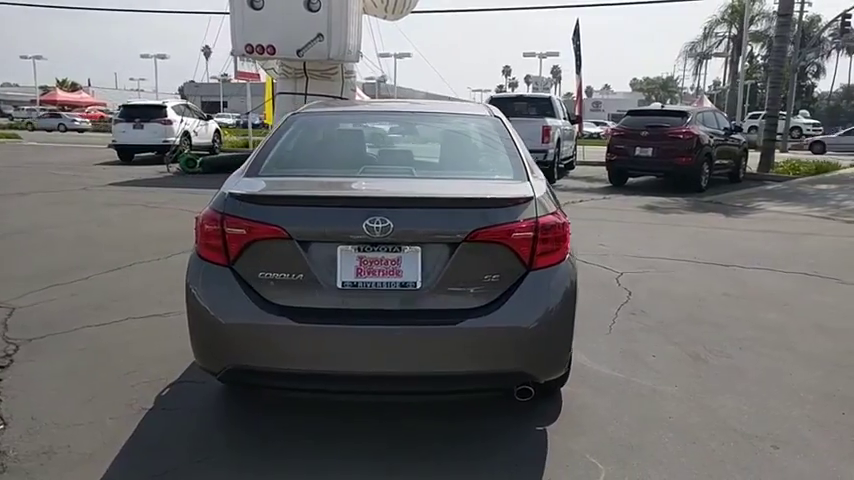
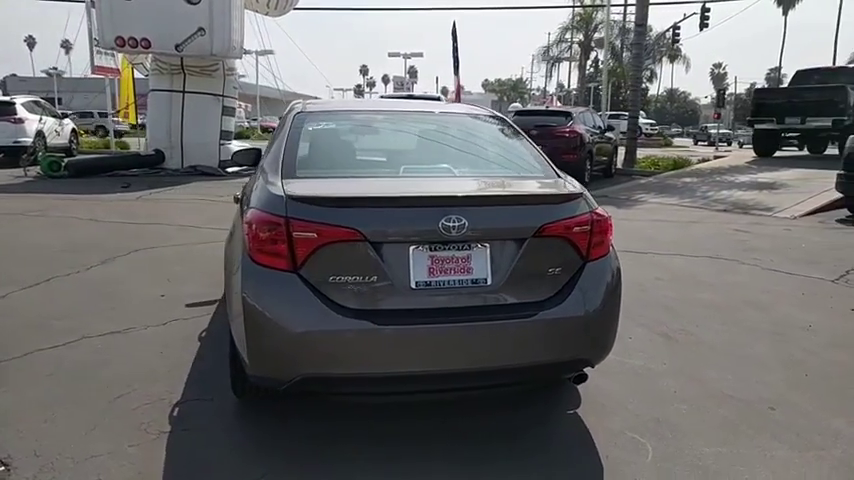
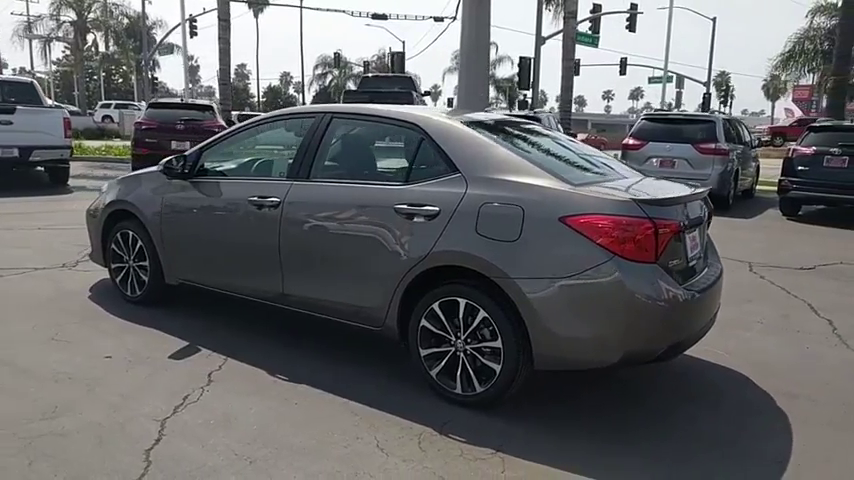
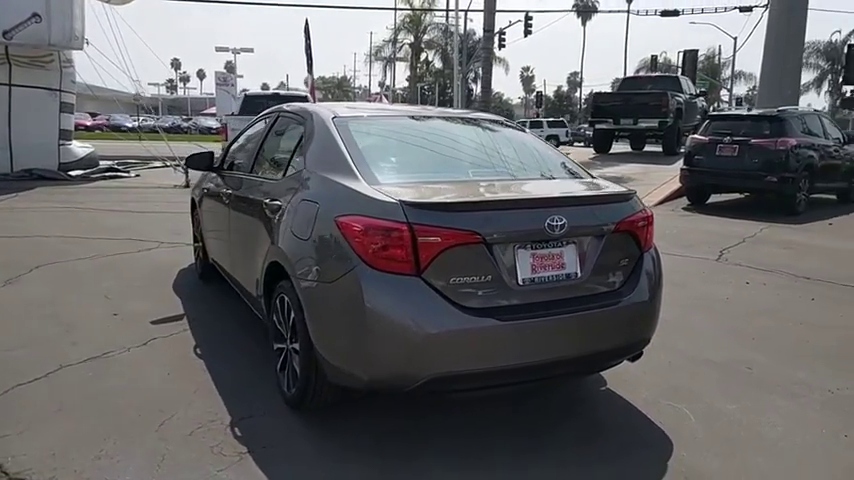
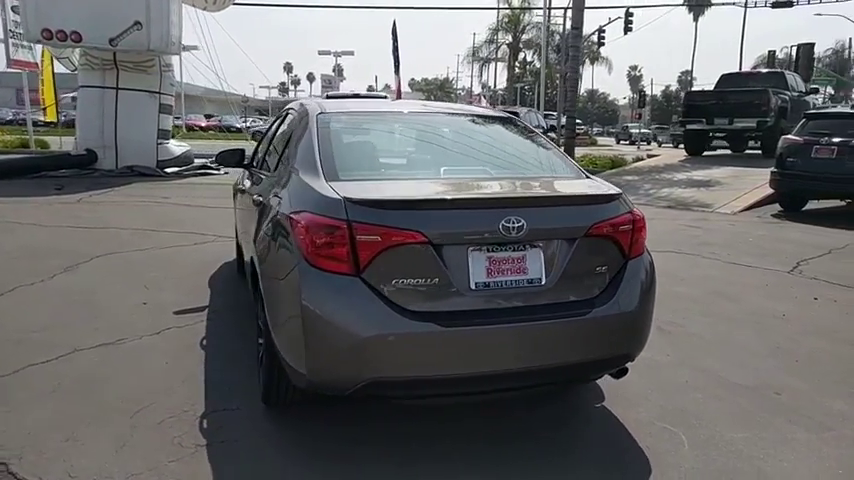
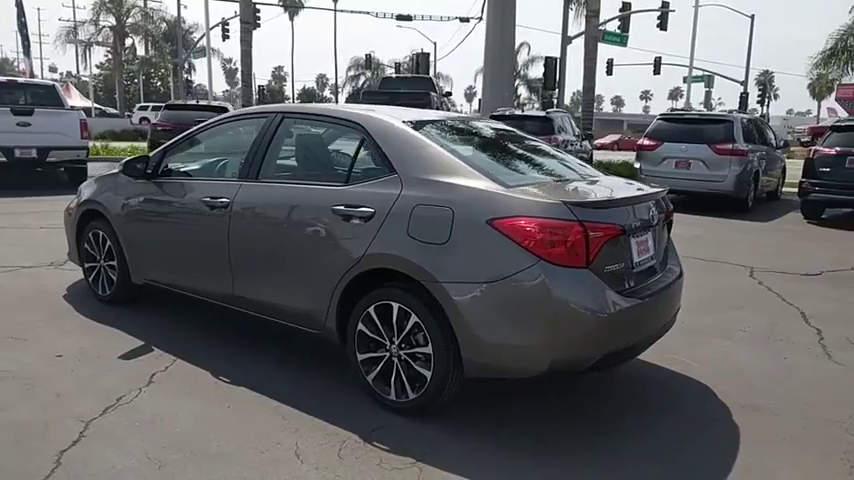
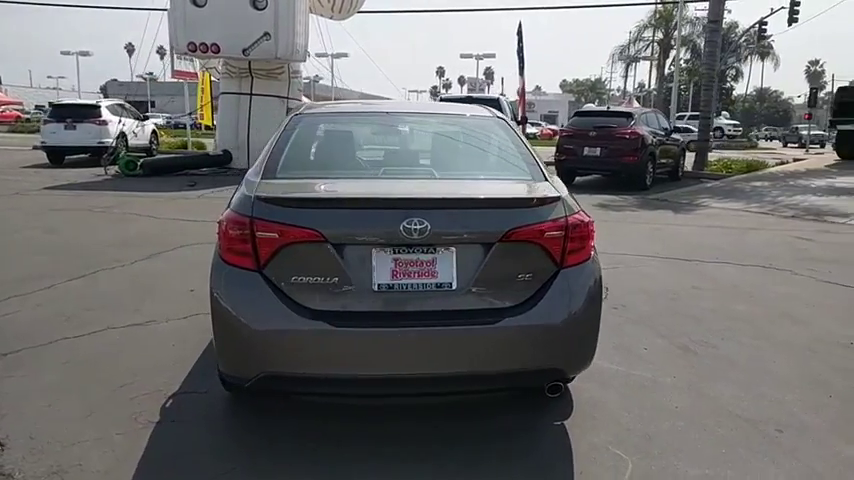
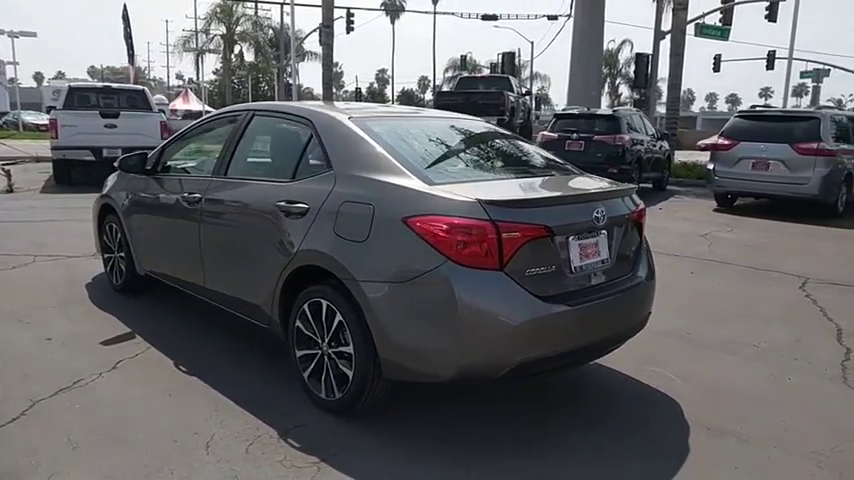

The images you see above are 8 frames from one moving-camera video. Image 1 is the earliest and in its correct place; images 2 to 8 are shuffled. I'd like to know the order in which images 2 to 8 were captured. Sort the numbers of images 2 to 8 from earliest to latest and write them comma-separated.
7, 2, 5, 4, 8, 6, 3
